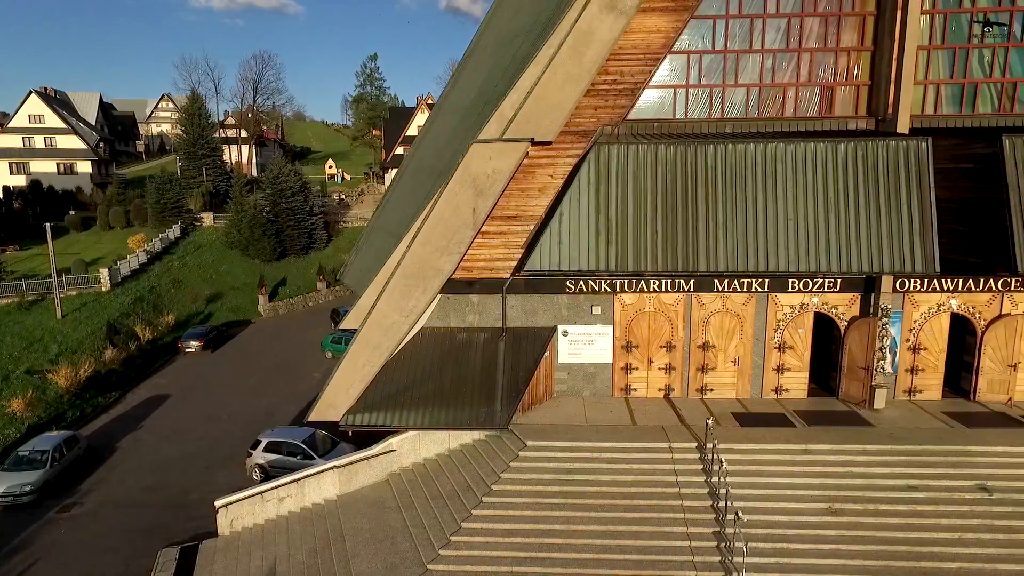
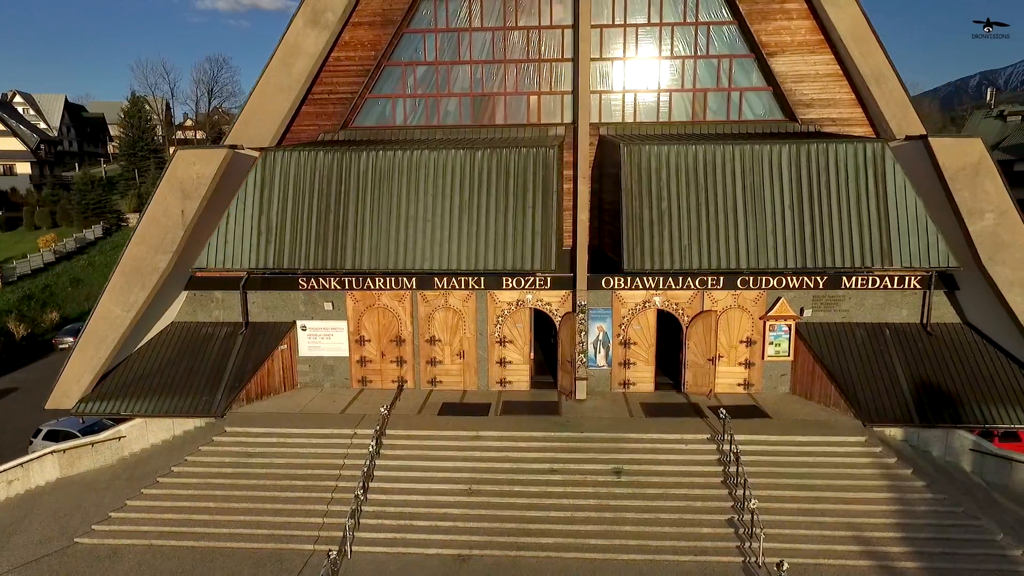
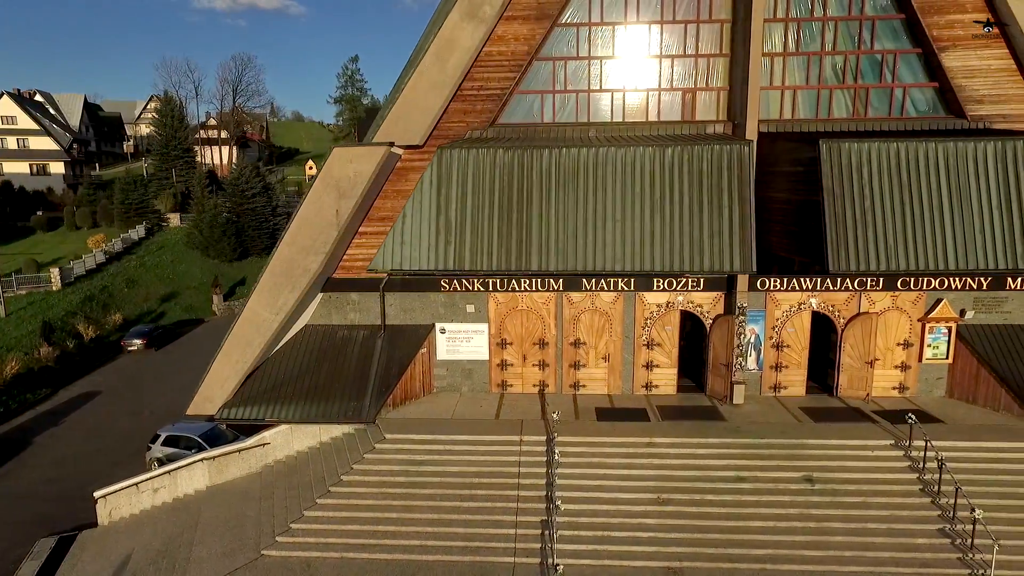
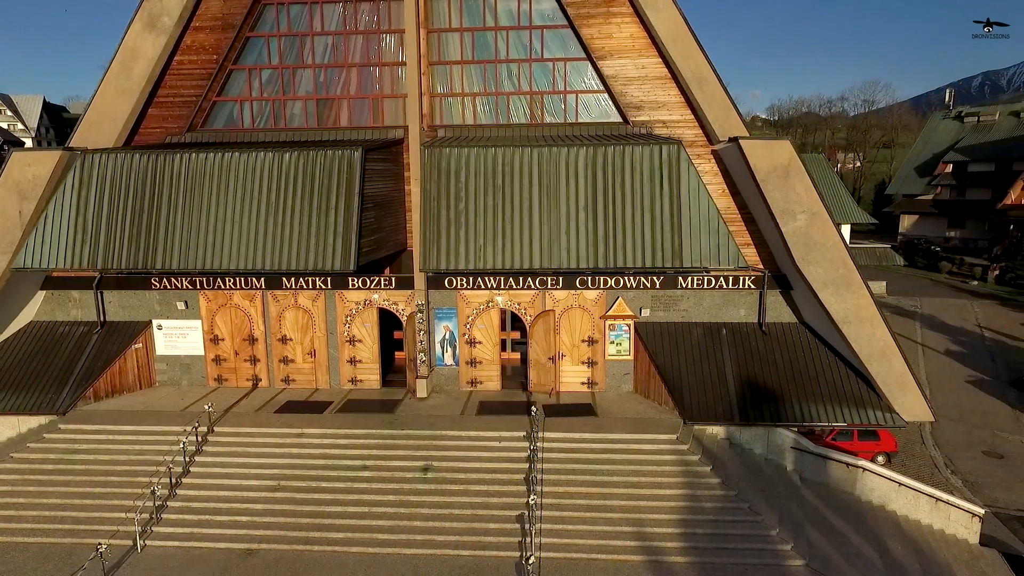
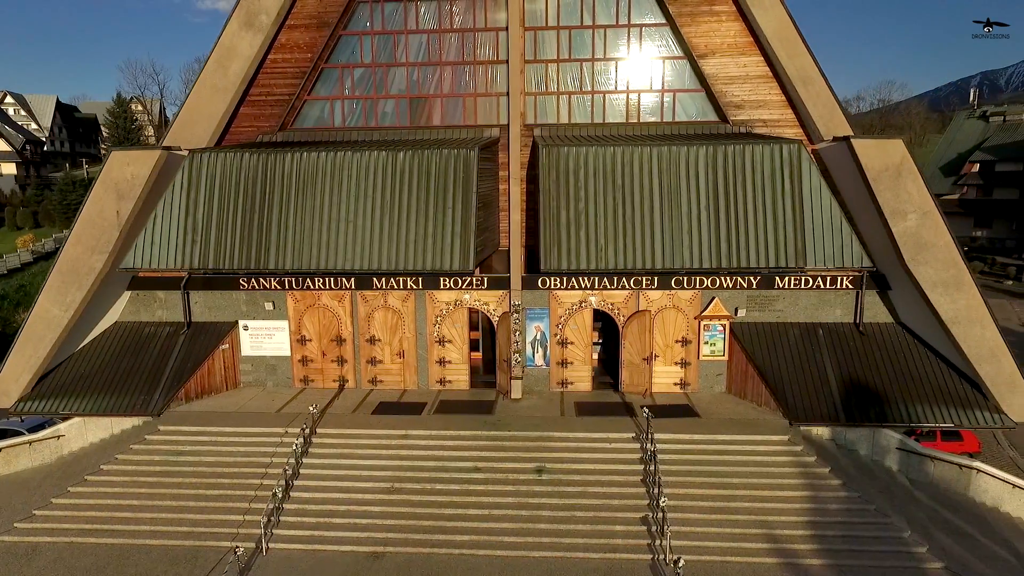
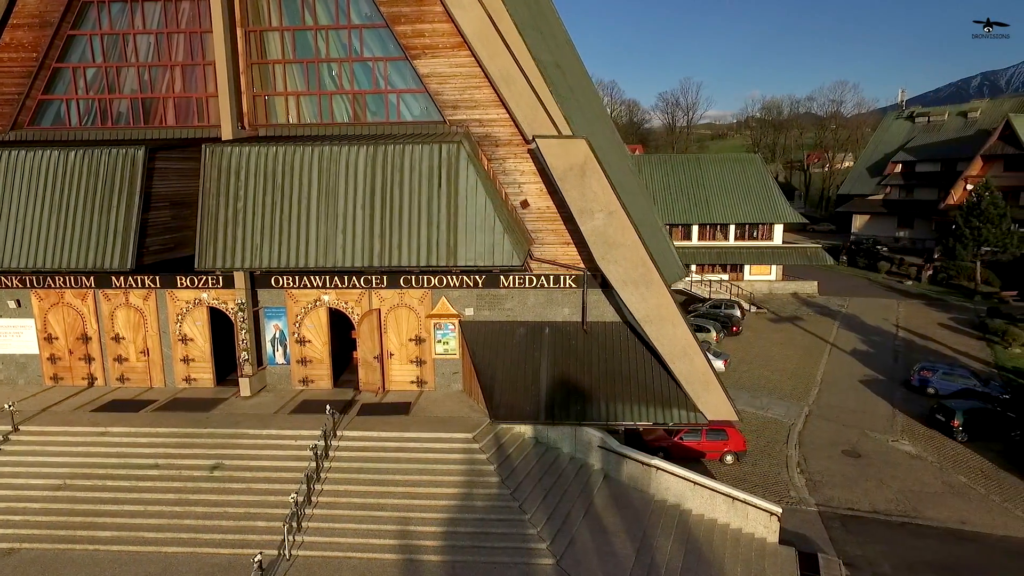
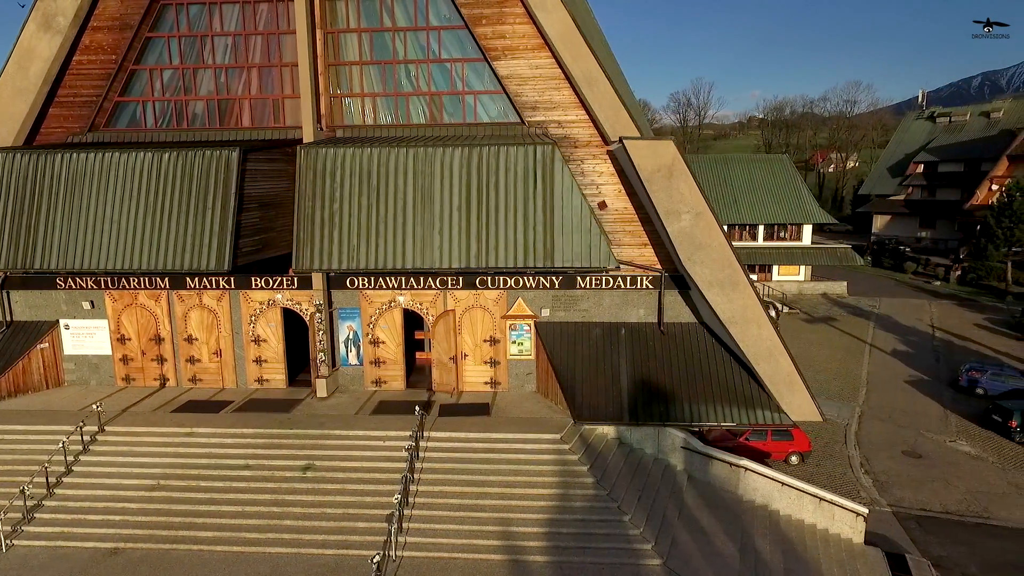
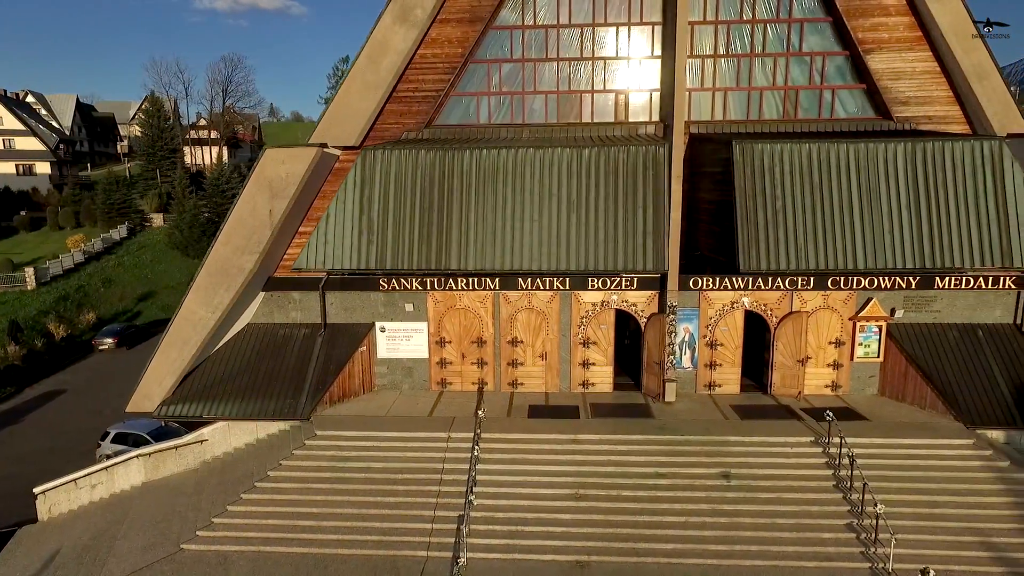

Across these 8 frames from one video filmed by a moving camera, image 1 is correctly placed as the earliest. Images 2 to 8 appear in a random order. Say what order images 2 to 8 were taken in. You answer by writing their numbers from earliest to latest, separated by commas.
3, 8, 2, 5, 4, 7, 6
